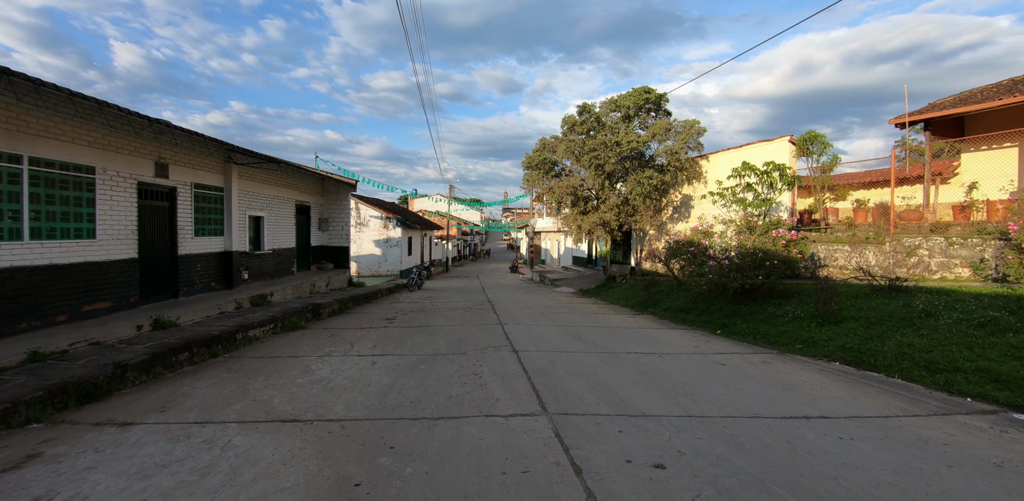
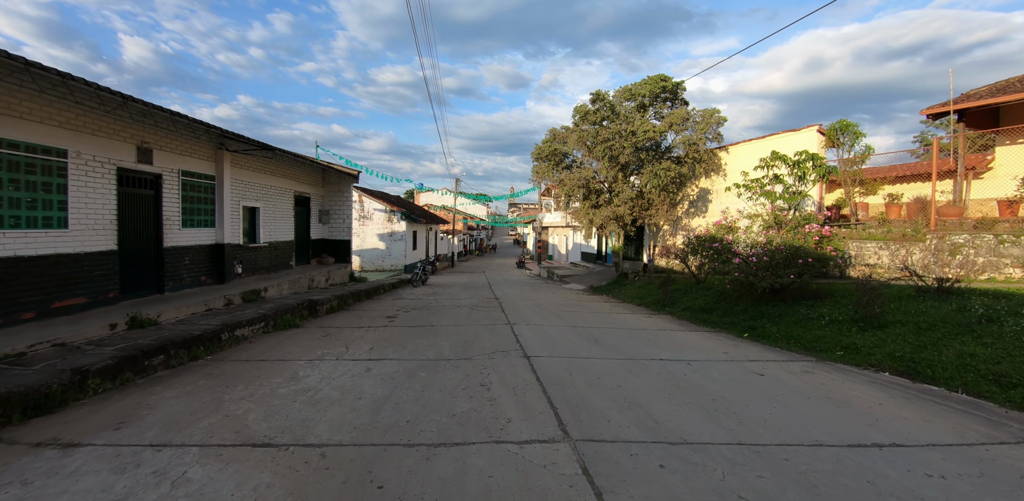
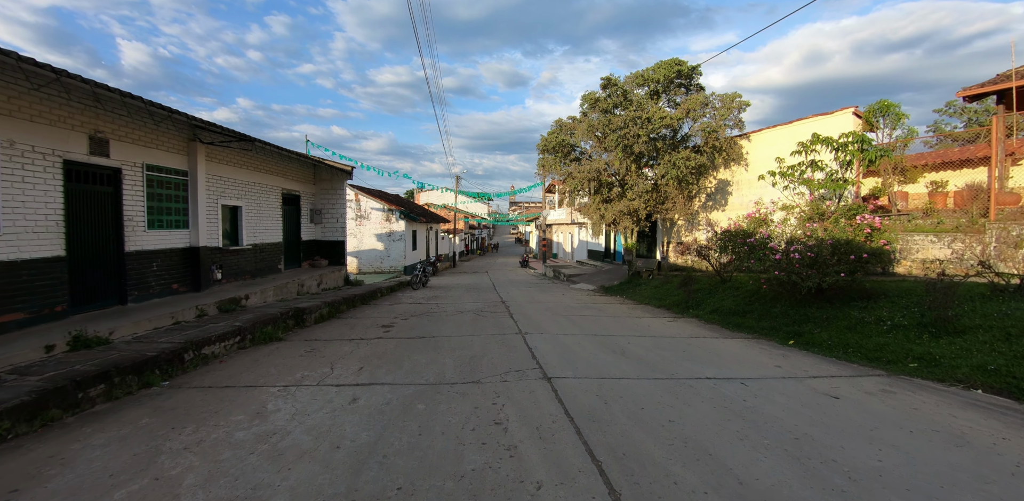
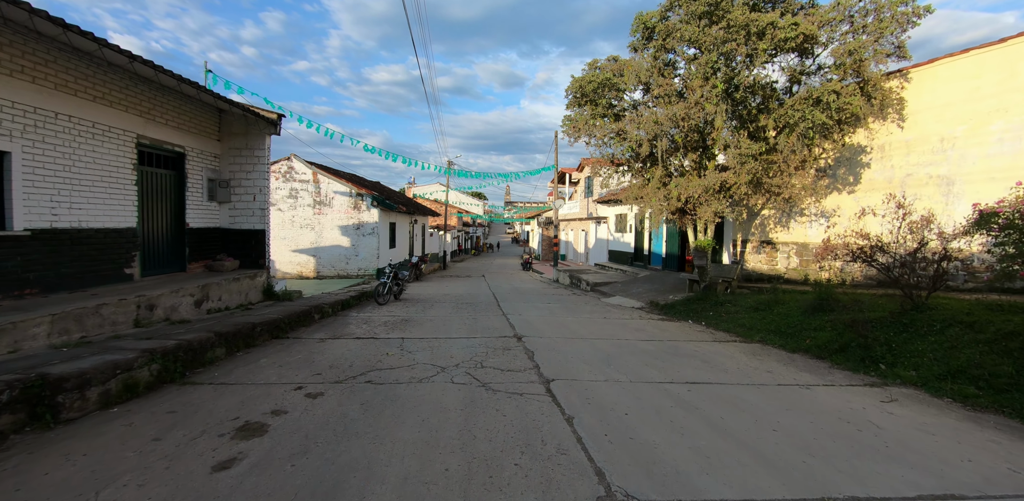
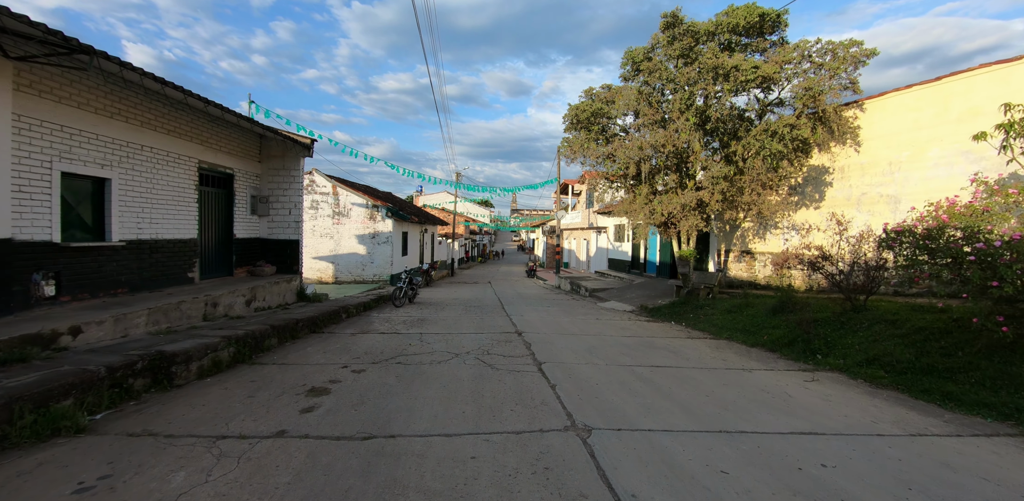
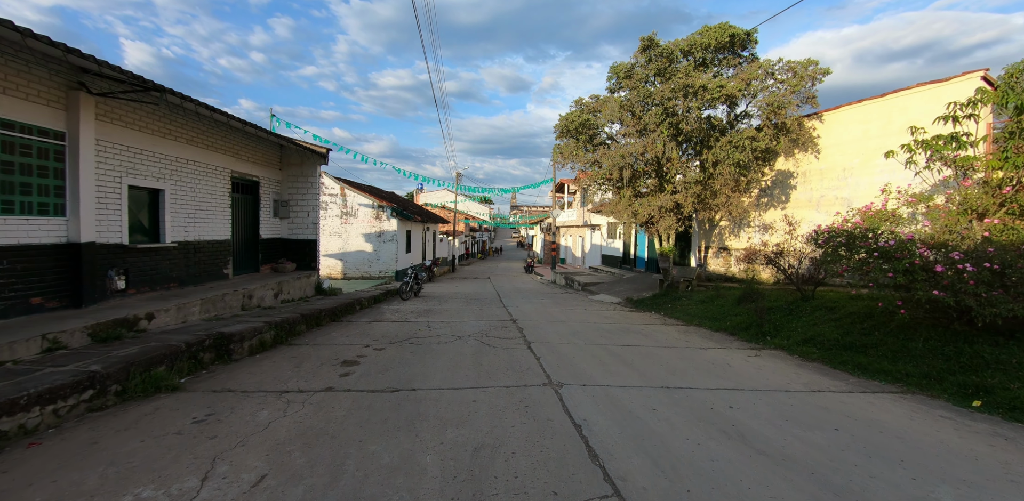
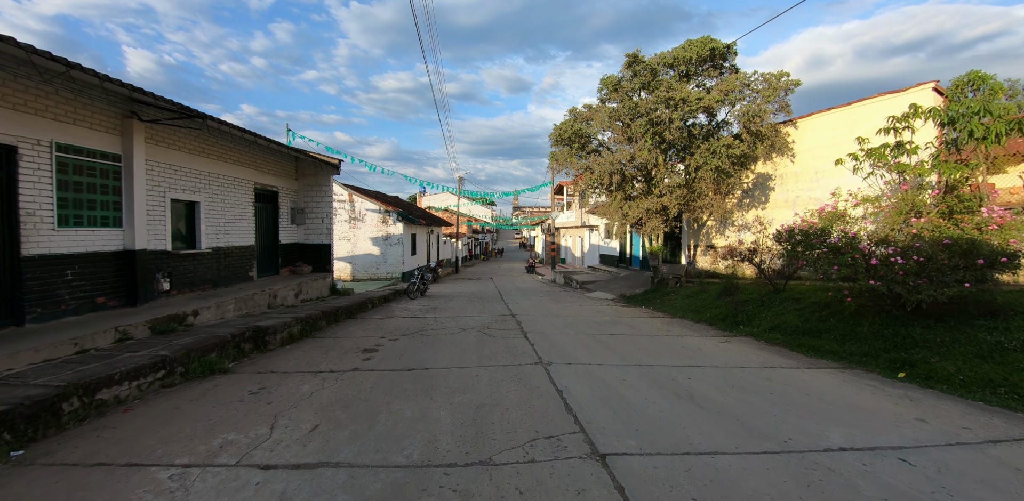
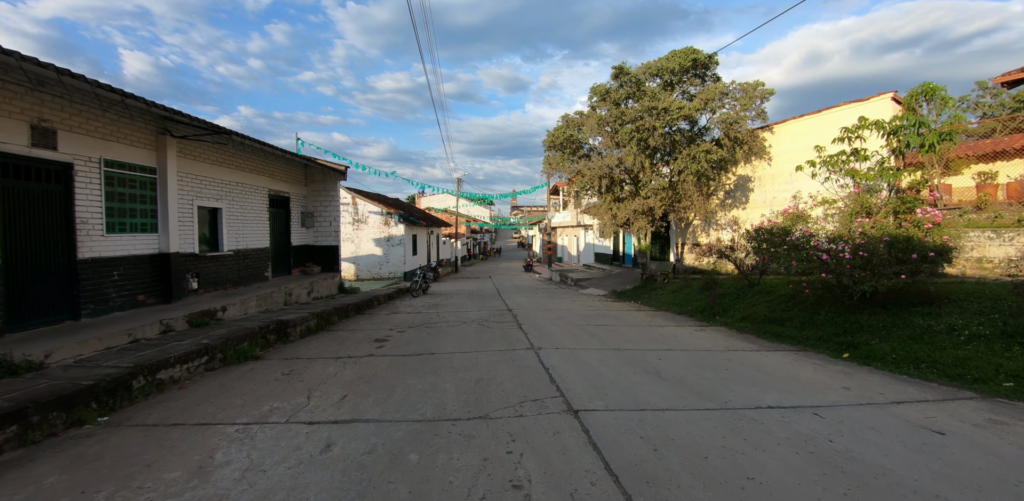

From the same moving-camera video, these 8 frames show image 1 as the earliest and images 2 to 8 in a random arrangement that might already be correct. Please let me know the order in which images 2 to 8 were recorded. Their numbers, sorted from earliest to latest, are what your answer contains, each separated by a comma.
2, 3, 8, 7, 6, 5, 4
